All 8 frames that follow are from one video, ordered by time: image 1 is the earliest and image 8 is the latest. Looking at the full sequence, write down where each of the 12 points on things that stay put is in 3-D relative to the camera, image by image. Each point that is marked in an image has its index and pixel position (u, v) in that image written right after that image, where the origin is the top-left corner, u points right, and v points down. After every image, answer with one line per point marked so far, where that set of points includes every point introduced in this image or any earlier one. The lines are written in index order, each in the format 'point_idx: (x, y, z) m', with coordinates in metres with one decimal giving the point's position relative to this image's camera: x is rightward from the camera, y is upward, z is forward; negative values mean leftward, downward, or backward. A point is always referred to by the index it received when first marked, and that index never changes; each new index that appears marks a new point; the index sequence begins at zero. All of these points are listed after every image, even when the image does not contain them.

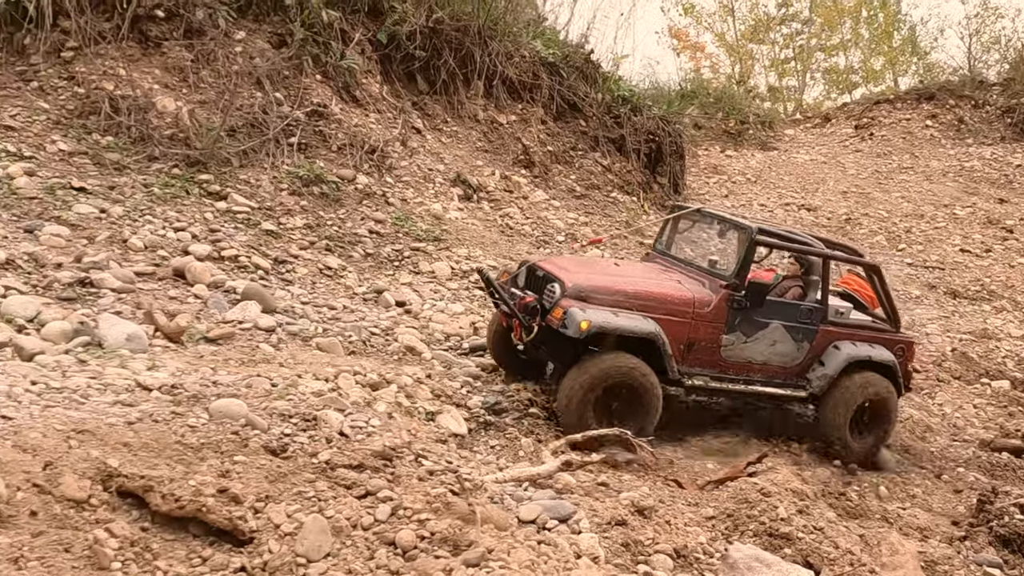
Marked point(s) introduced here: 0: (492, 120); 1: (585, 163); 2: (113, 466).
0: (-0.3, +2.1, +11.6) m
1: (+0.9, +1.7, +12.4) m
2: (-1.4, -0.6, +3.4) m
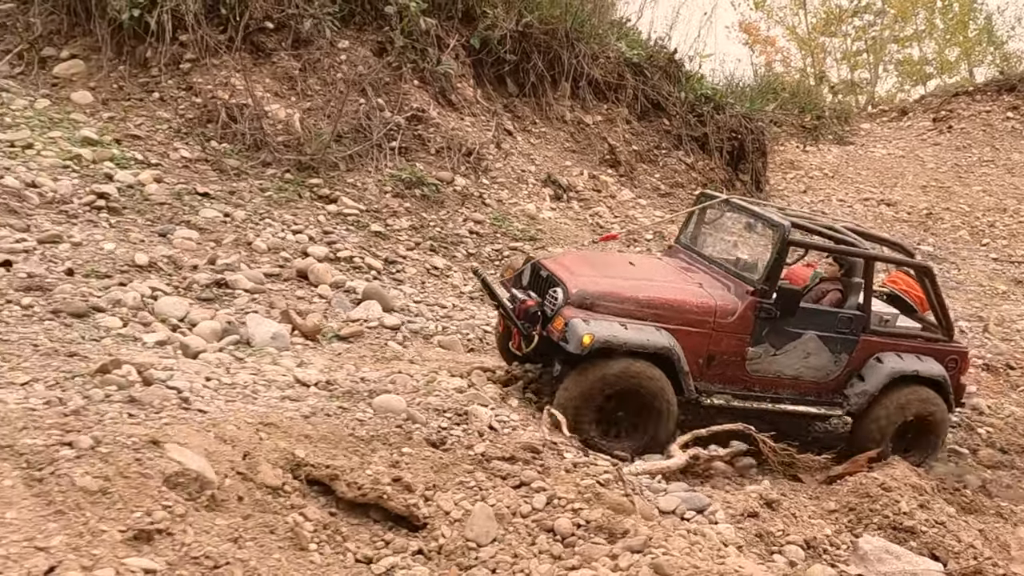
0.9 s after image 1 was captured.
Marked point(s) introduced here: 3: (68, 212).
0: (+0.8, +2.1, +11.9) m
1: (+2.1, +1.7, +12.5) m
2: (-0.8, -0.7, +3.7) m
3: (-3.4, +0.6, +7.1) m
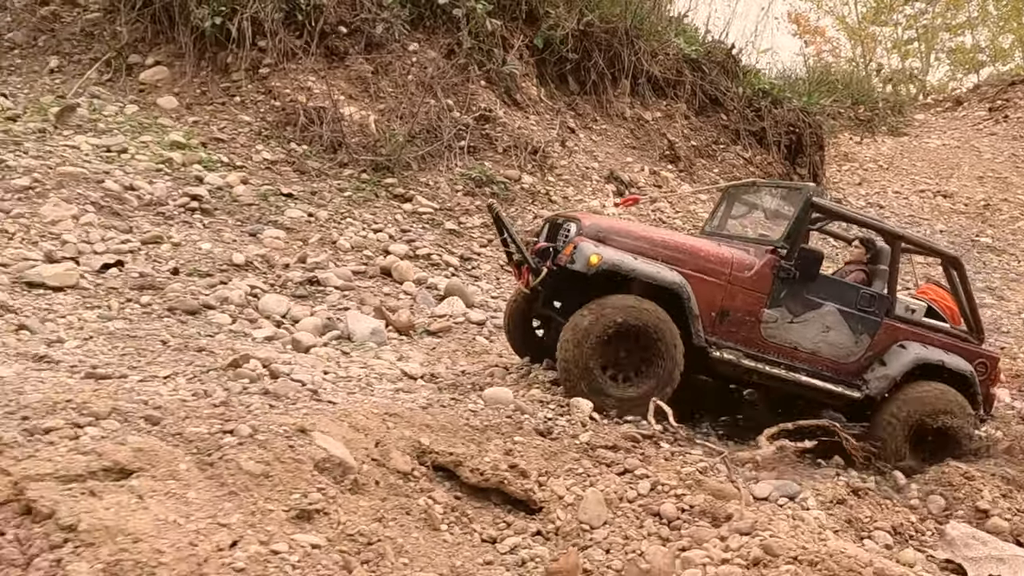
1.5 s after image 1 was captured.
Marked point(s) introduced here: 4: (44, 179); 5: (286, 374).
0: (+1.6, +2.2, +12.0) m
1: (+2.9, +1.8, +12.6) m
2: (-0.4, -0.7, +4.0) m
3: (-2.8, +0.6, +7.5) m
4: (-3.6, +0.8, +7.2) m
5: (-1.1, -0.4, +4.5) m
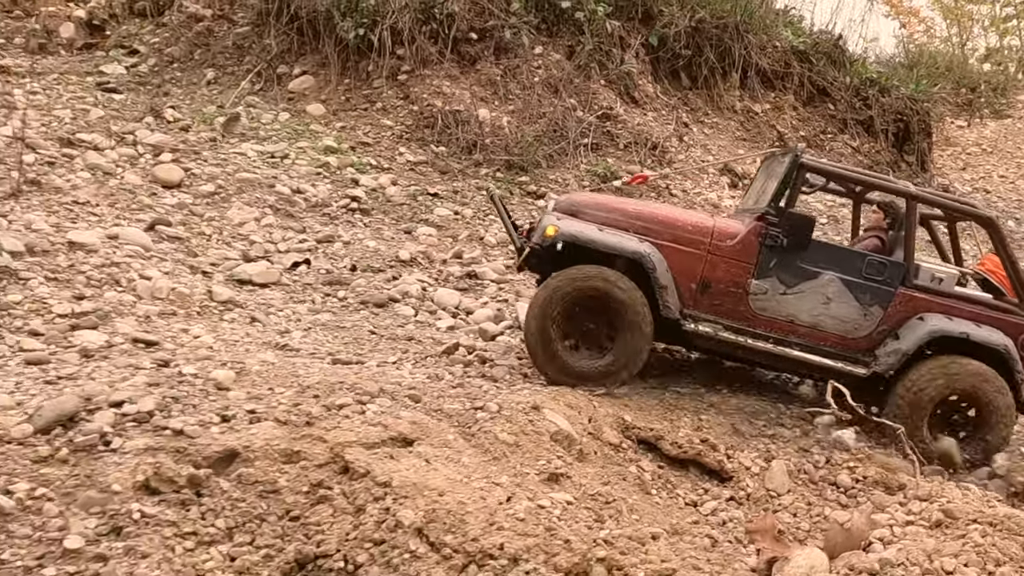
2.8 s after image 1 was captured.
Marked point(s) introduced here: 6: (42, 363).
0: (+3.1, +2.3, +12.4) m
1: (+4.4, +1.9, +12.9) m
2: (+0.6, -0.6, +4.5) m
3: (-1.6, +0.6, +8.2) m
4: (-2.4, +0.9, +8.0) m
5: (-0.1, -0.4, +5.1) m
6: (-2.0, -0.3, +4.1) m
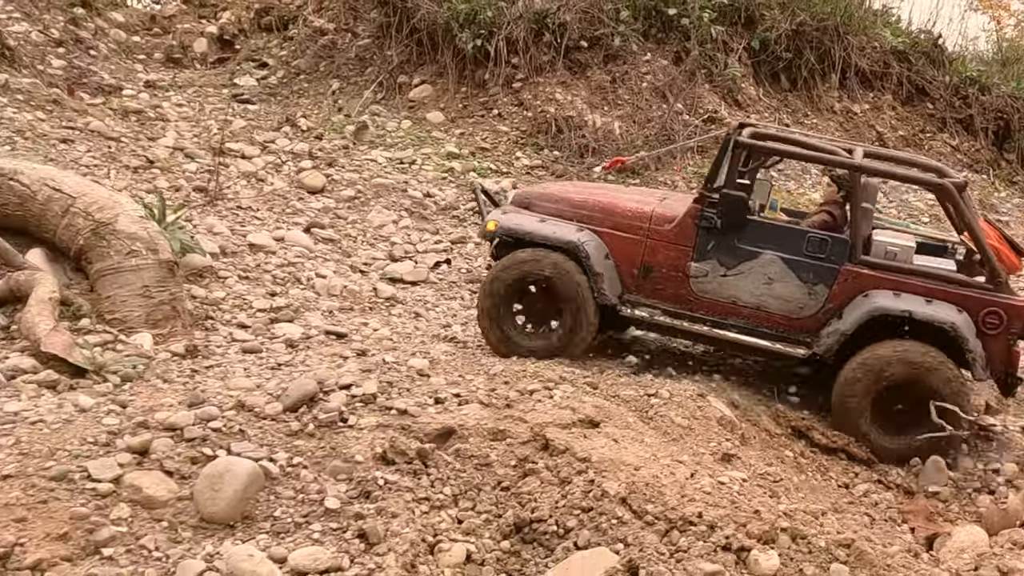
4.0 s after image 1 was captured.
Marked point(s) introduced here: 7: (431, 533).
0: (+4.5, +2.4, +12.5) m
1: (+5.8, +2.0, +12.9) m
2: (+1.4, -0.6, +4.9) m
3: (-0.5, +0.7, +8.7) m
4: (-1.3, +0.9, +8.5) m
5: (+0.7, -0.4, +5.4) m
6: (-1.2, -0.3, +4.6) m
7: (-0.3, -0.9, +3.4) m
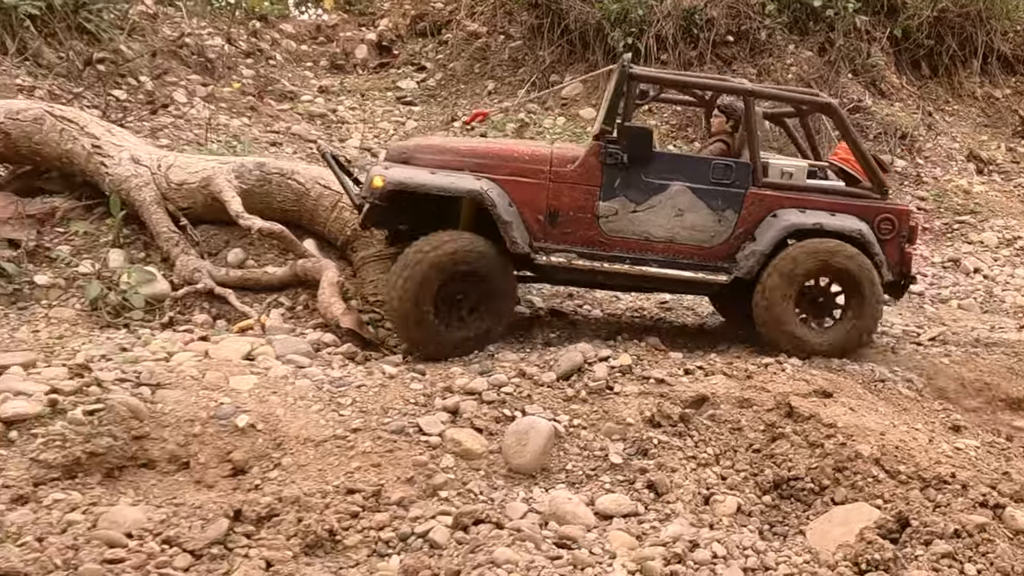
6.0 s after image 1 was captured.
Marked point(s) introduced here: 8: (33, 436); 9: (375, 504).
0: (+6.4, +2.5, +12.4) m
1: (+7.8, +2.1, +12.6) m
2: (+2.6, -0.5, +5.1) m
3: (+1.1, +0.8, +9.1) m
4: (+0.2, +1.0, +9.0) m
5: (+2.0, -0.3, +5.7) m
6: (-0.1, -0.2, +5.1) m
7: (+0.8, -0.8, +3.8) m
8: (-1.6, -0.5, +3.2) m
9: (-0.5, -0.8, +3.3) m
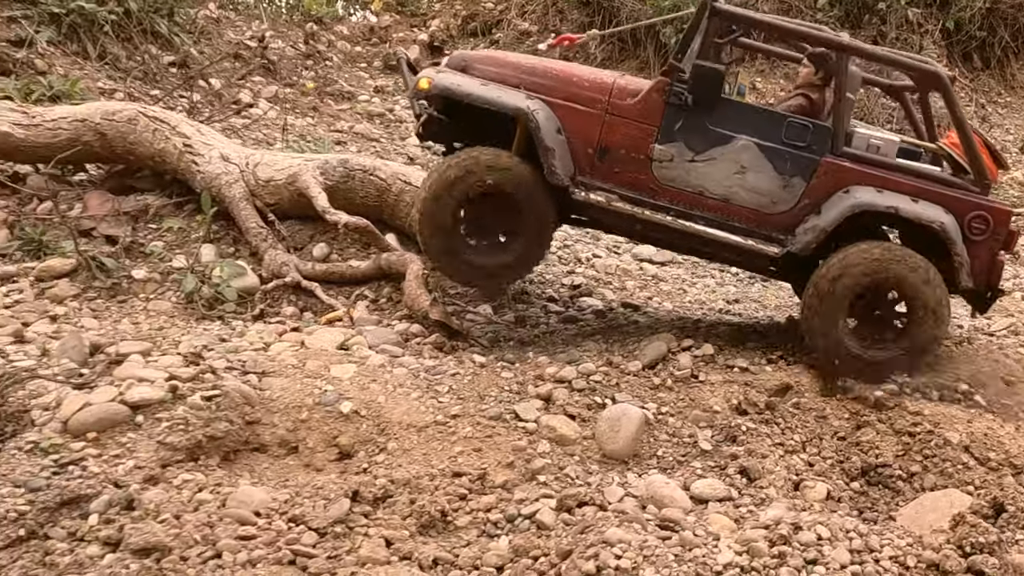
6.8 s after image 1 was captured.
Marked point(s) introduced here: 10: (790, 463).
0: (+7.1, +2.6, +12.2) m
1: (+8.5, +2.2, +12.5) m
2: (+3.0, -0.5, +5.1) m
3: (+1.6, +0.8, +9.1) m
4: (+0.8, +1.0, +9.1) m
5: (+2.5, -0.2, +5.7) m
6: (+0.4, -0.2, +5.2) m
7: (+1.2, -0.8, +3.8) m
8: (-1.3, -0.5, +3.3) m
9: (-0.1, -0.7, +3.4) m
10: (+1.2, -0.7, +3.9) m
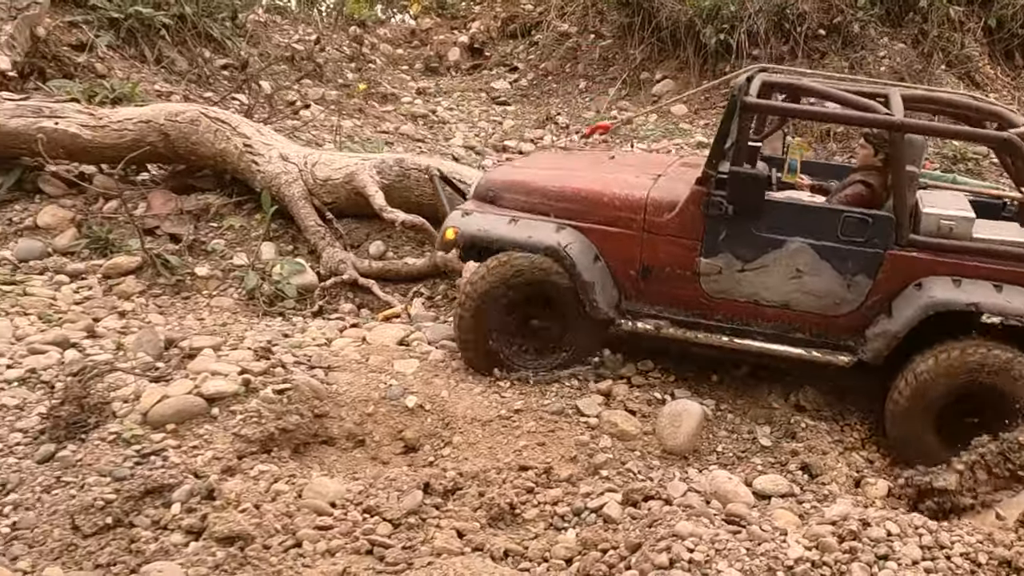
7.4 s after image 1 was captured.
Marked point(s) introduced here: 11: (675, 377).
0: (+7.6, +2.6, +12.0) m
1: (+9.0, +2.2, +12.2) m
2: (+3.3, -0.5, +5.0) m
3: (+2.1, +0.8, +9.1) m
4: (+1.2, +1.0, +9.1) m
5: (+2.8, -0.2, +5.7) m
6: (+0.7, -0.2, +5.2) m
7: (+1.4, -0.7, +3.8) m
8: (-1.0, -0.5, +3.4) m
9: (+0.1, -0.7, +3.4) m
10: (+1.4, -0.7, +3.9) m
11: (+0.7, -0.4, +4.2) m
